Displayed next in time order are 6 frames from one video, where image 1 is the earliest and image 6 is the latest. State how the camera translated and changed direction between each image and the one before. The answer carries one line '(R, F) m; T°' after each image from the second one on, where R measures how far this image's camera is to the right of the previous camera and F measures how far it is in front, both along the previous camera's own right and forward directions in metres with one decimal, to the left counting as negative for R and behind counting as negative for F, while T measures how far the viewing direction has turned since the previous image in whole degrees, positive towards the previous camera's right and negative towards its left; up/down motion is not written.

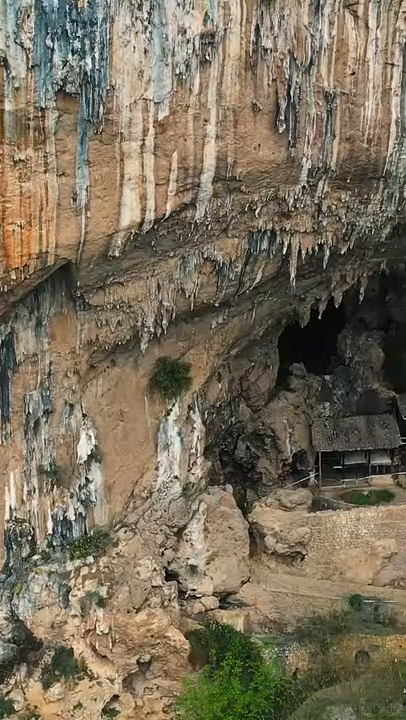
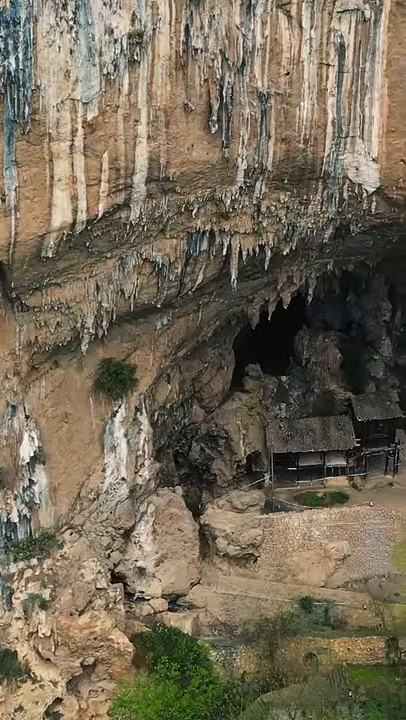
(+0.5, +0.1) m; 0°
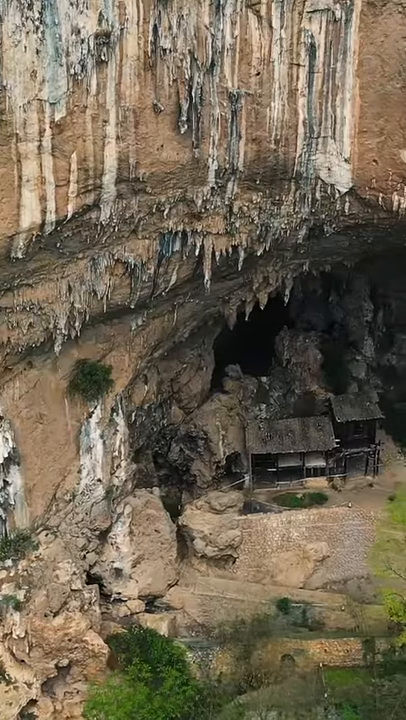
(+0.2, 0.0) m; 0°
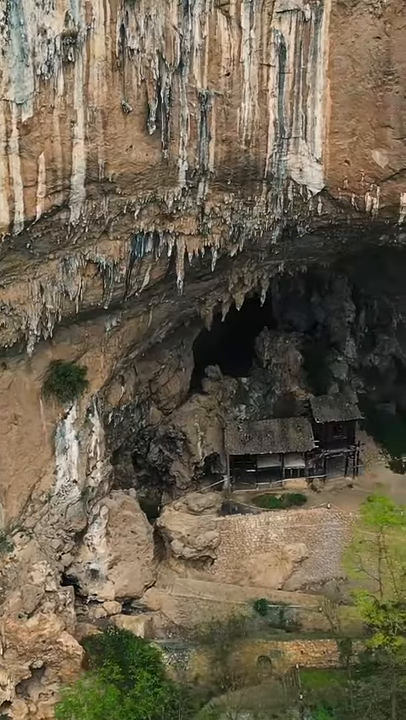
(+0.2, 0.0) m; 0°
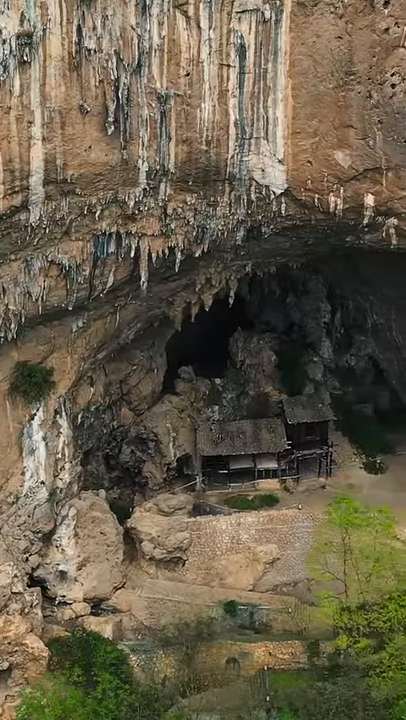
(+0.3, 0.0) m; 0°
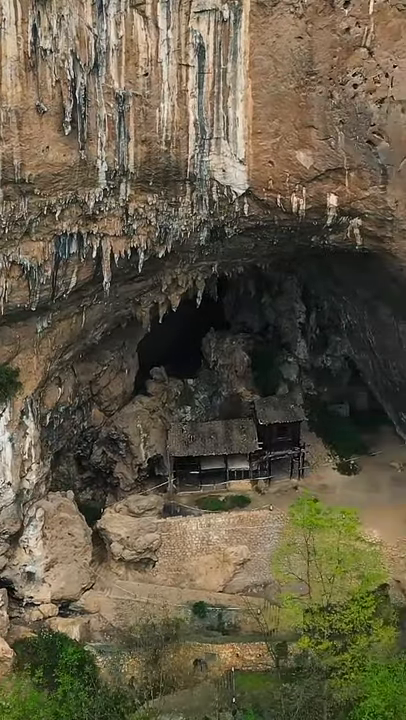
(+0.3, 0.0) m; 0°
